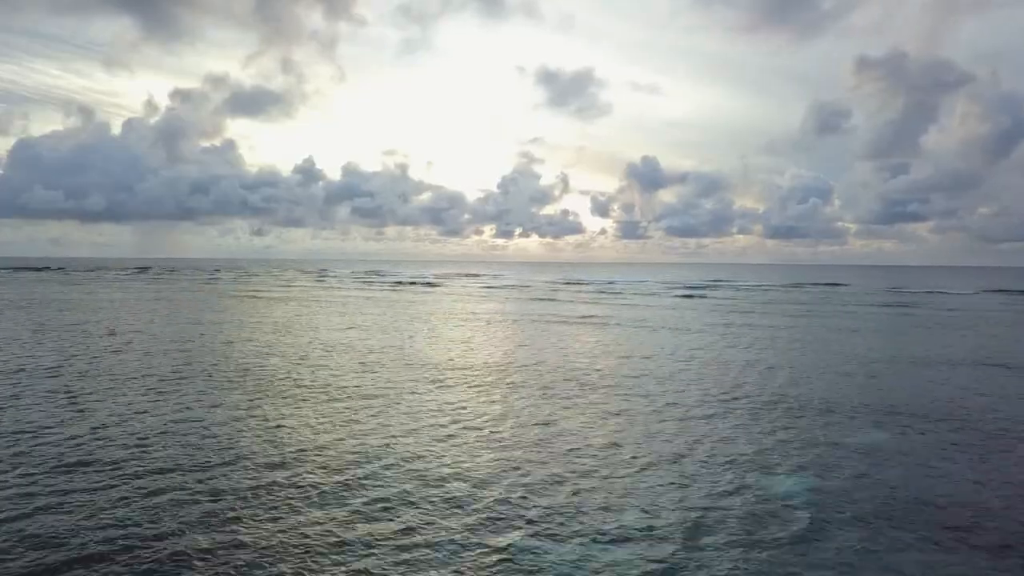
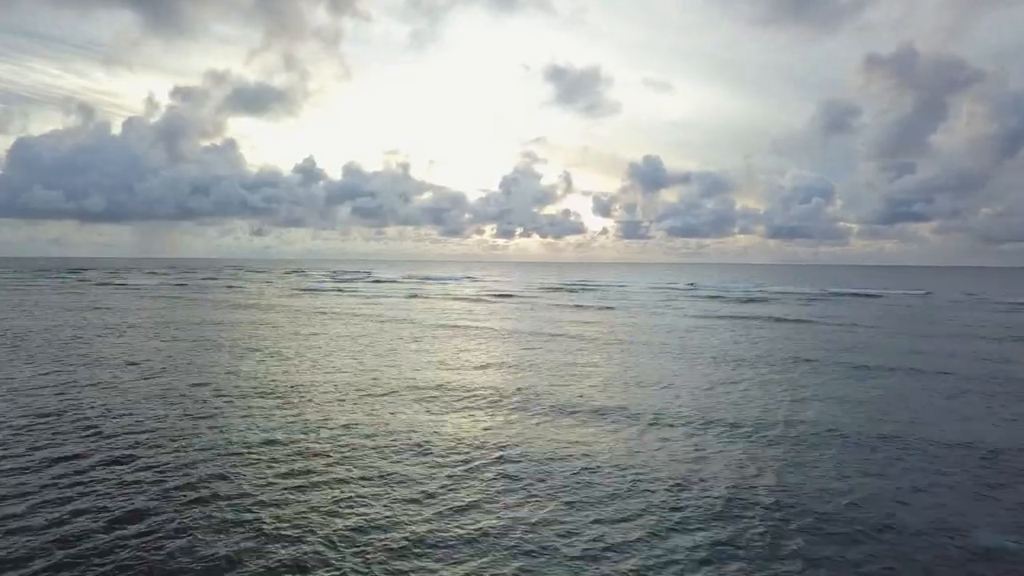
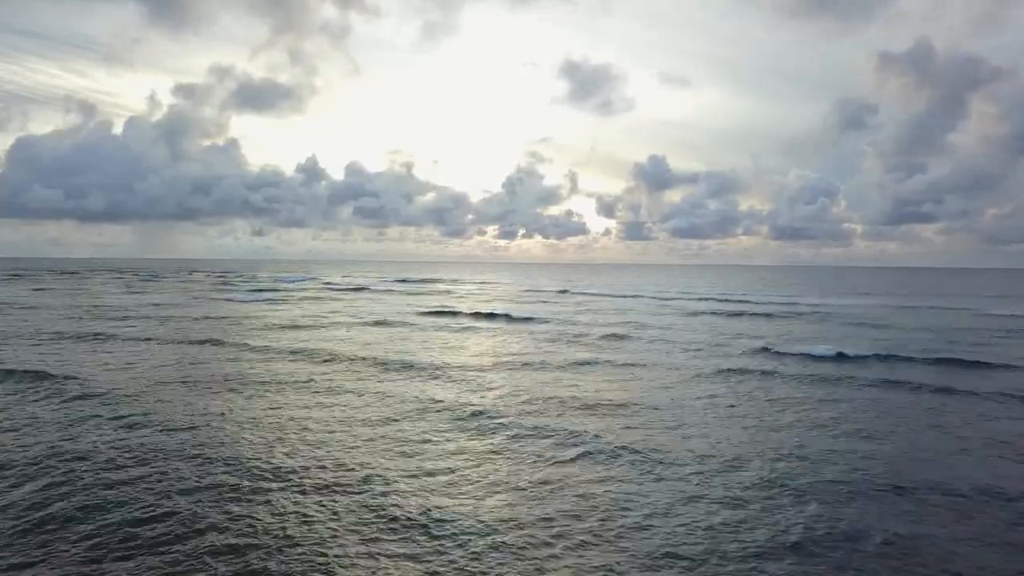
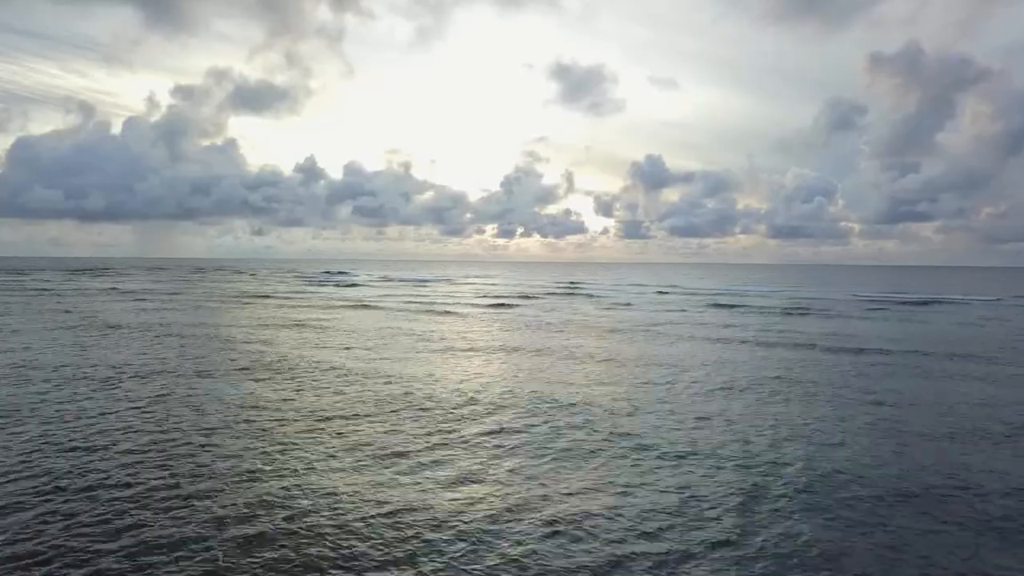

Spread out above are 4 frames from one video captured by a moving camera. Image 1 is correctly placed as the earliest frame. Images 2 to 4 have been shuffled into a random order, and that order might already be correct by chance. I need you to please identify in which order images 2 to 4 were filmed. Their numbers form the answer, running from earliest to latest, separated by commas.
2, 4, 3
